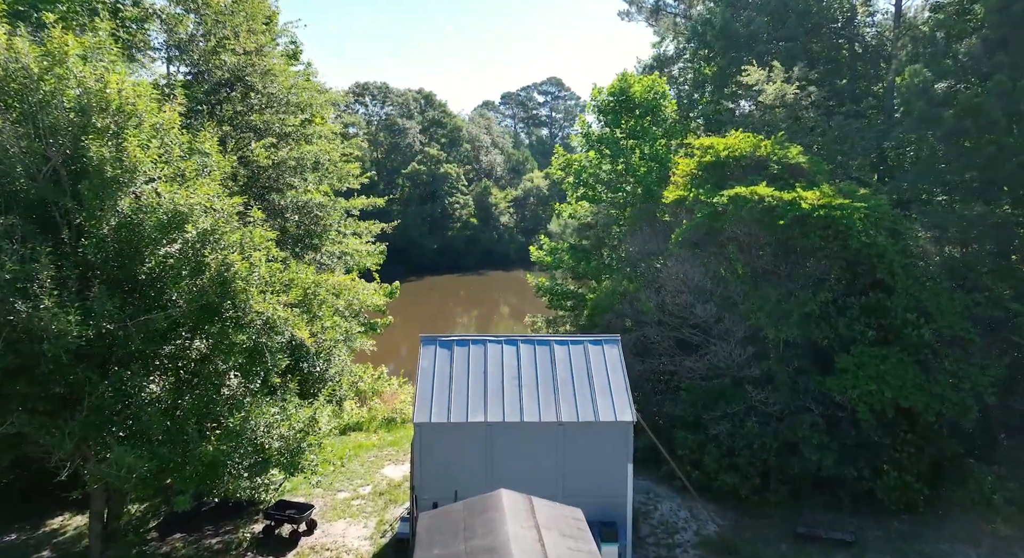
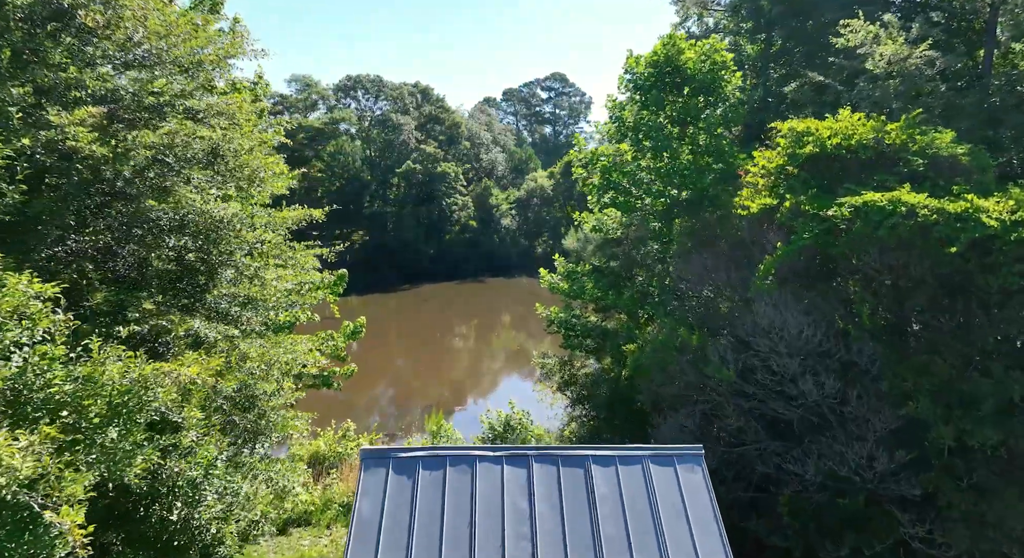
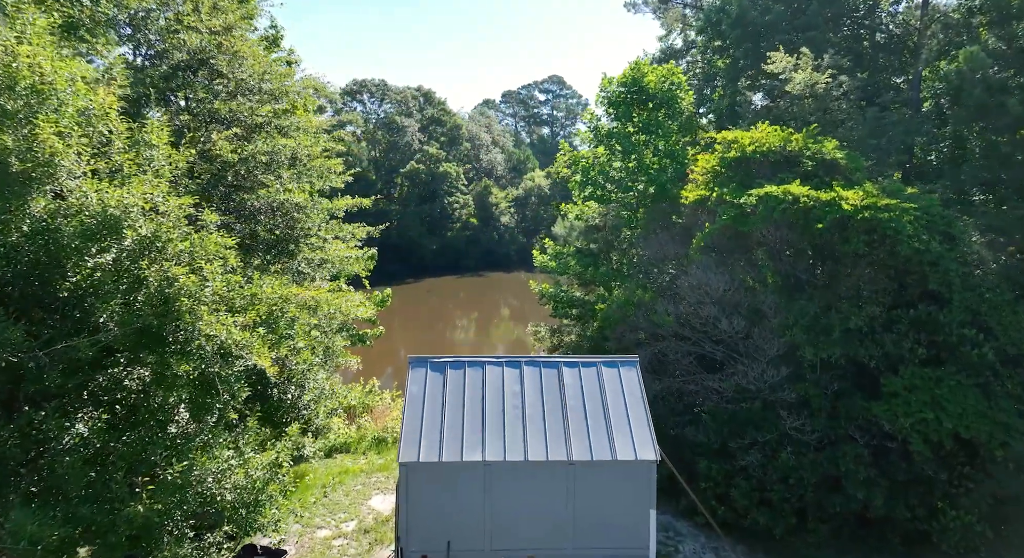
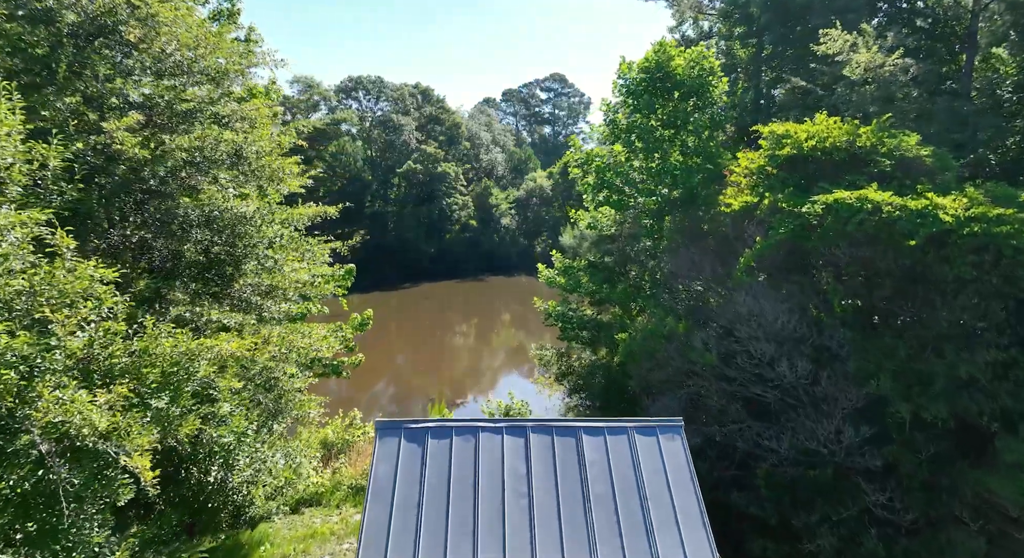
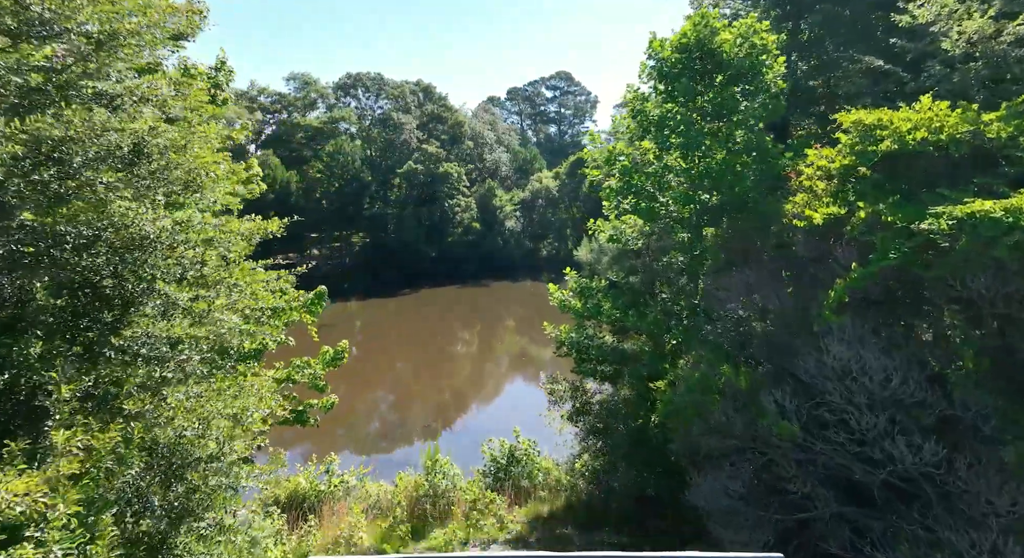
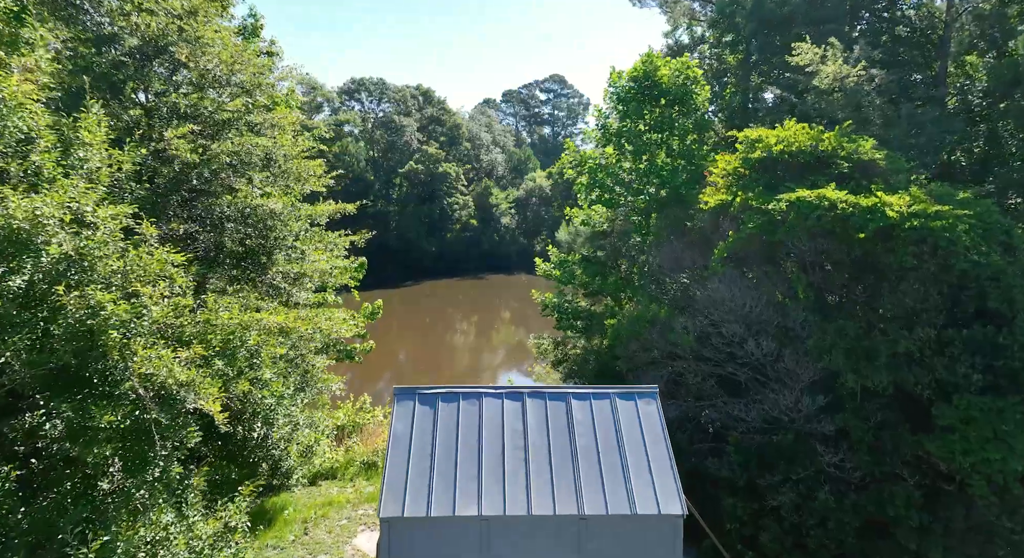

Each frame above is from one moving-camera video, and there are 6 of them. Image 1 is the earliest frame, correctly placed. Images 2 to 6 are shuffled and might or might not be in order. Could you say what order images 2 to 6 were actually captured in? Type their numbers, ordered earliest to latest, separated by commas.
3, 6, 4, 2, 5
